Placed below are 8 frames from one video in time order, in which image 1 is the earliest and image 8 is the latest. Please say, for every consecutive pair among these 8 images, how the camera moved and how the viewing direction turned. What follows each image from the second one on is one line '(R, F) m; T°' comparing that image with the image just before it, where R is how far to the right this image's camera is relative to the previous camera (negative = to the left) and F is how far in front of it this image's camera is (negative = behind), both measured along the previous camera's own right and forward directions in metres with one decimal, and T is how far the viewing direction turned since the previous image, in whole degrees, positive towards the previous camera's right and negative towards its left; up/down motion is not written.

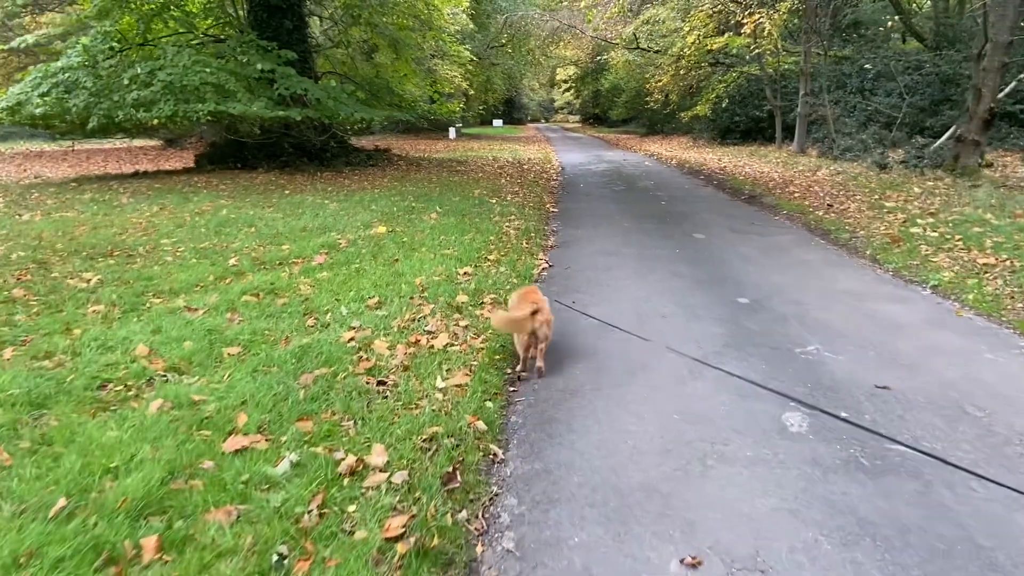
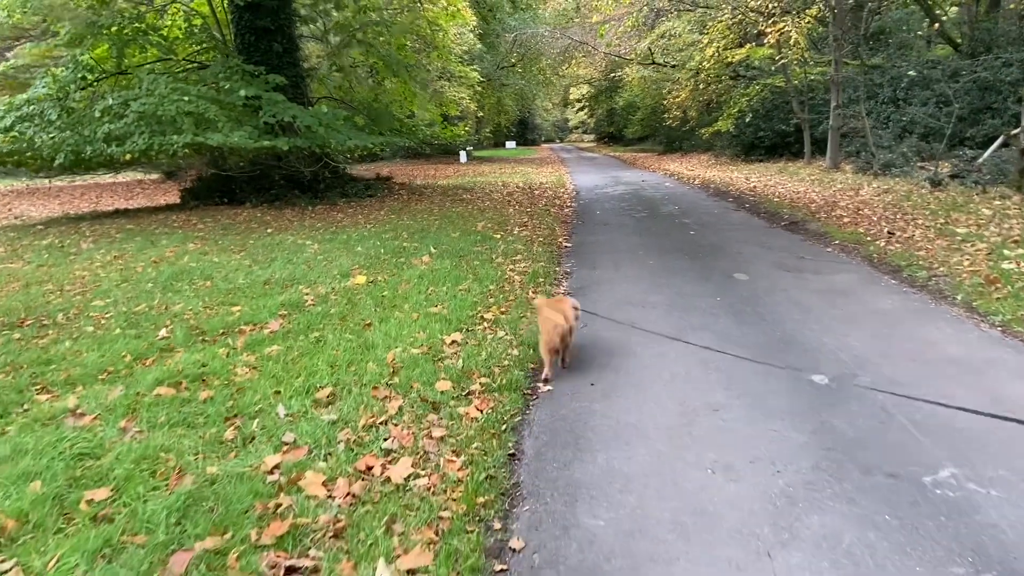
(+0.1, +1.4) m; -1°
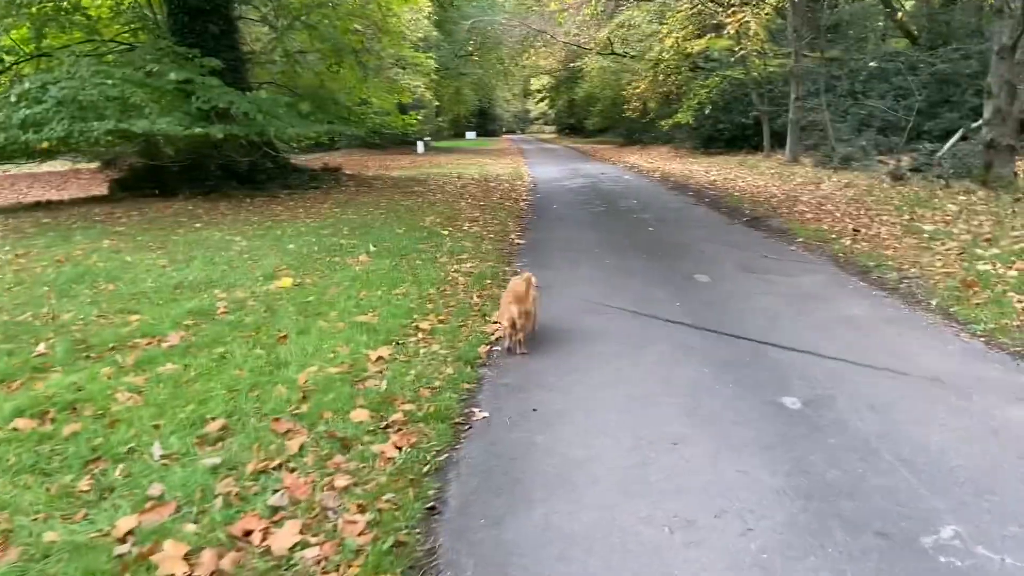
(+0.2, +0.6) m; +3°
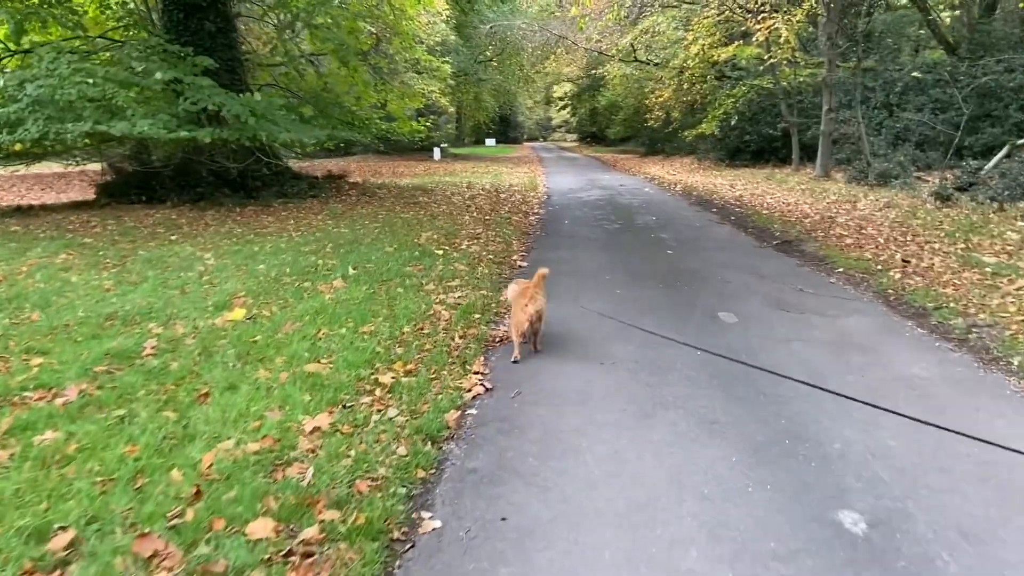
(+0.2, +1.0) m; -1°
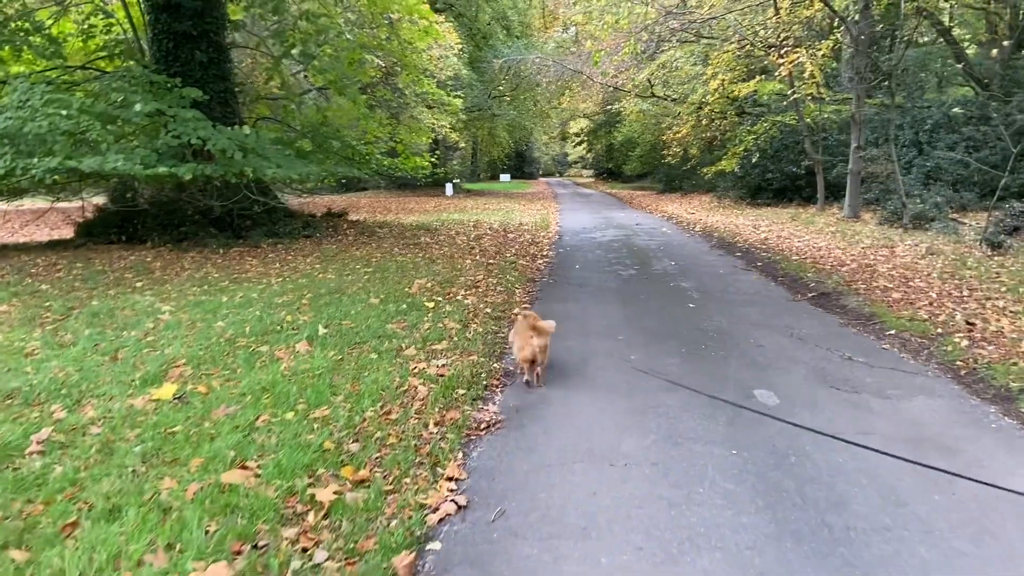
(+0.1, +1.0) m; -1°
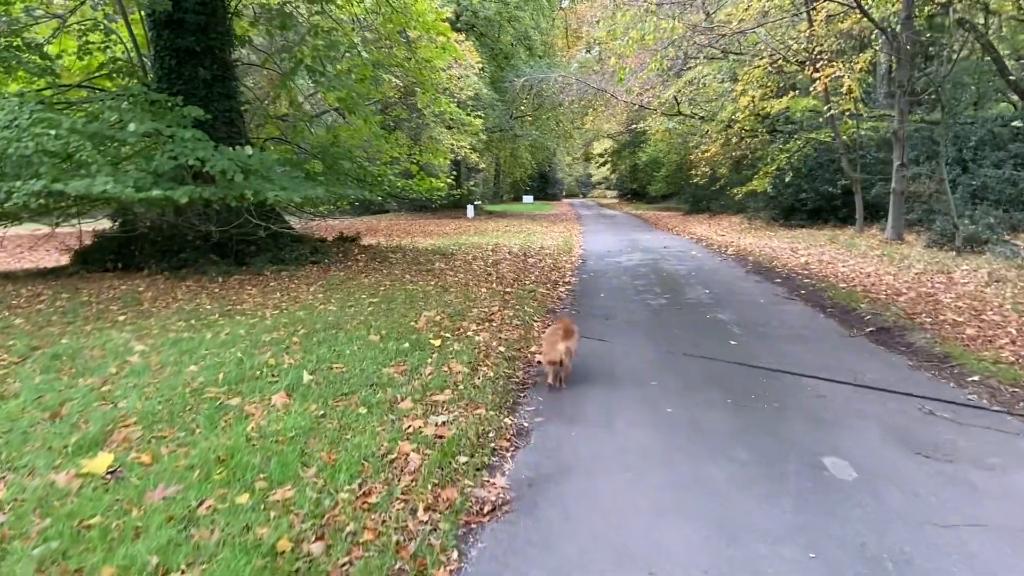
(+0.1, +0.9) m; -2°
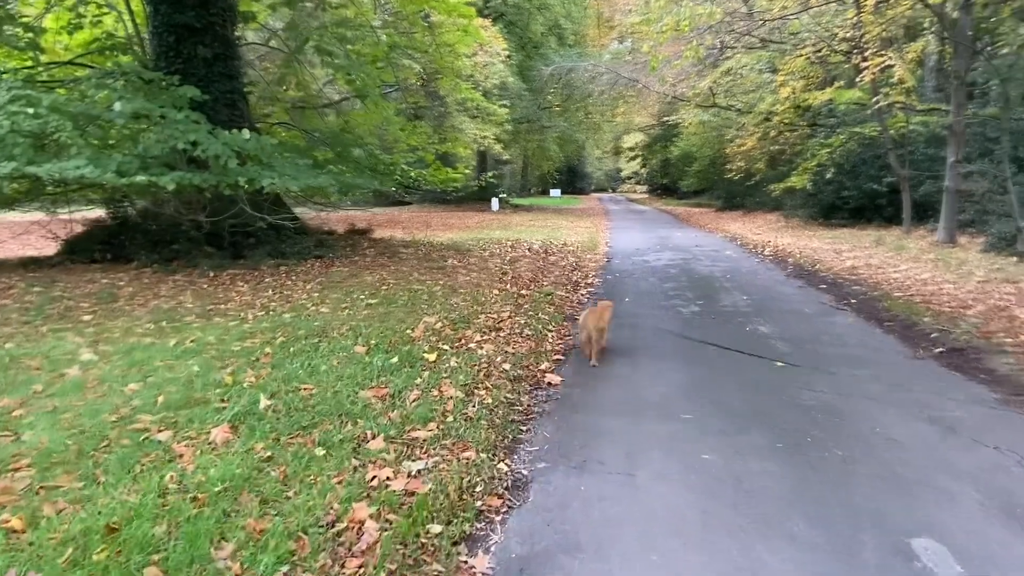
(+0.1, +1.0) m; -2°
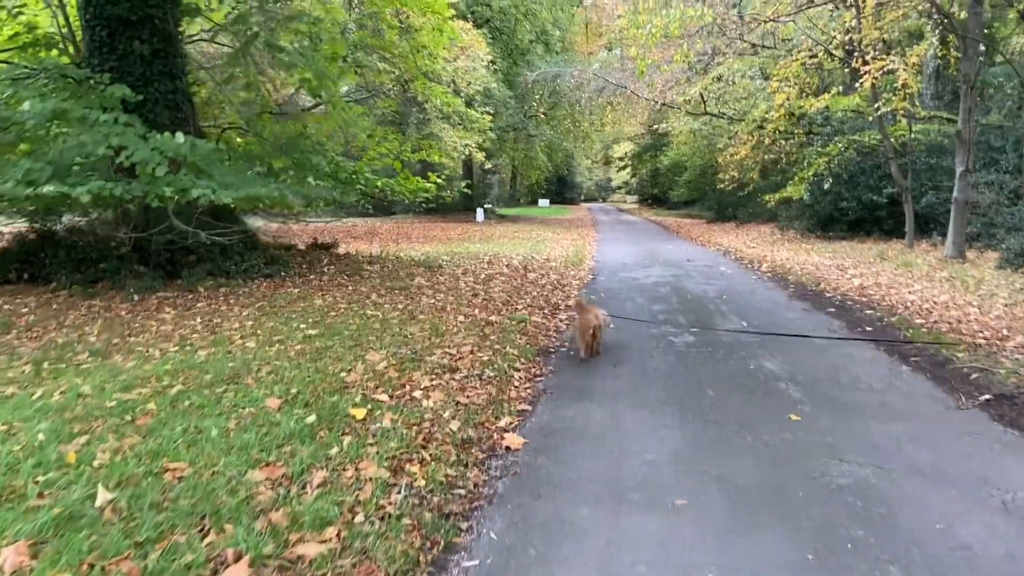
(+0.2, +1.2) m; +1°
